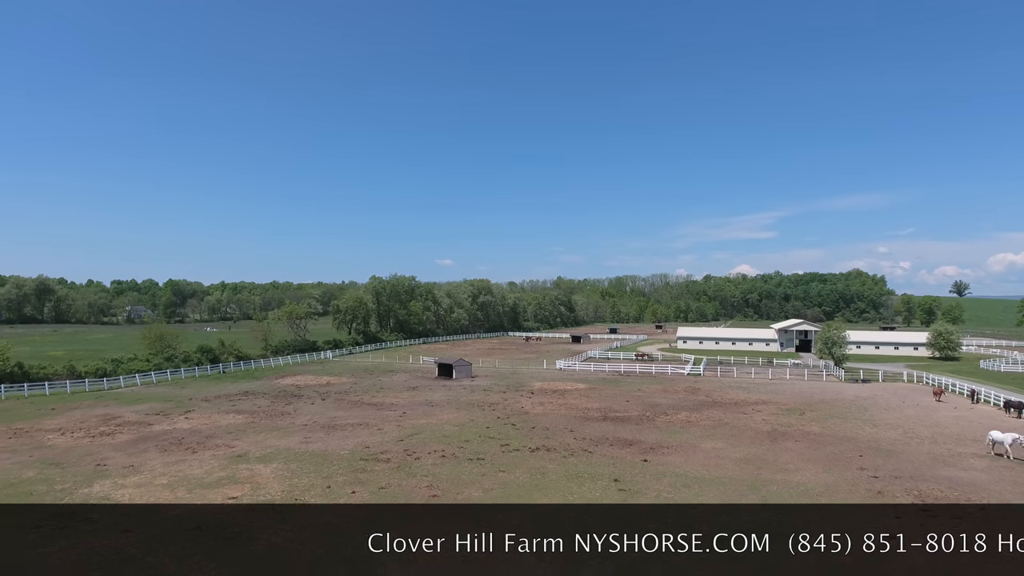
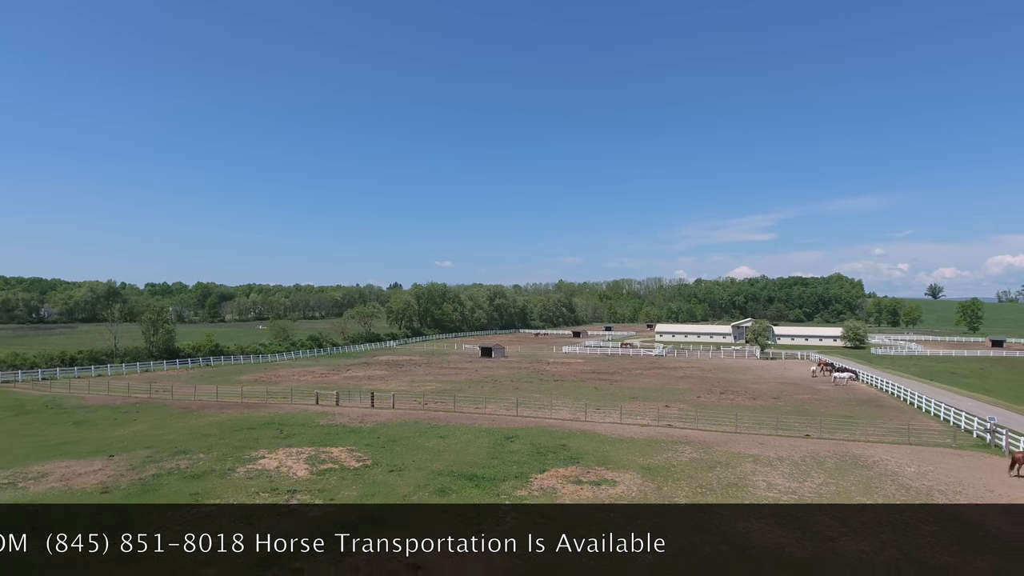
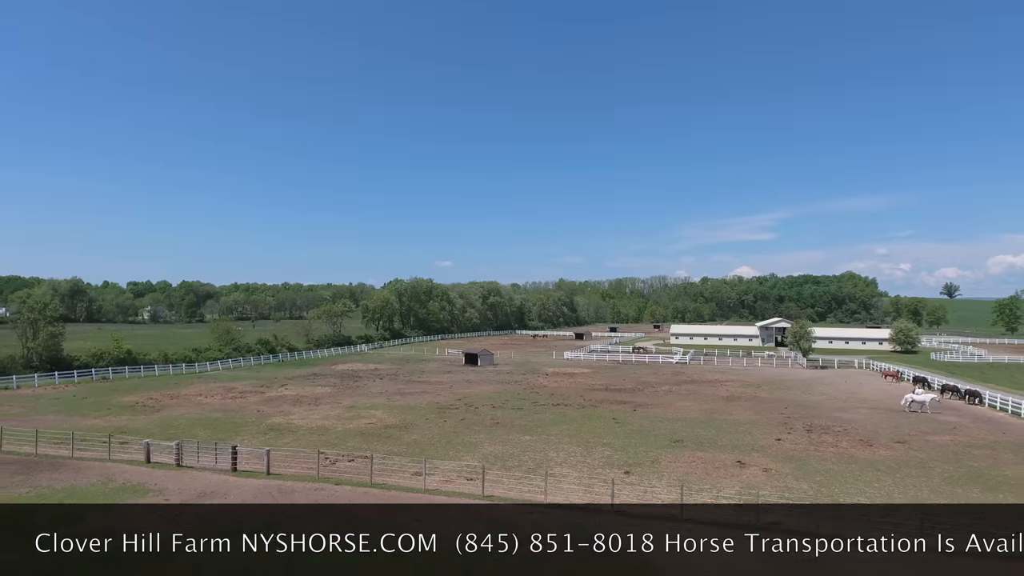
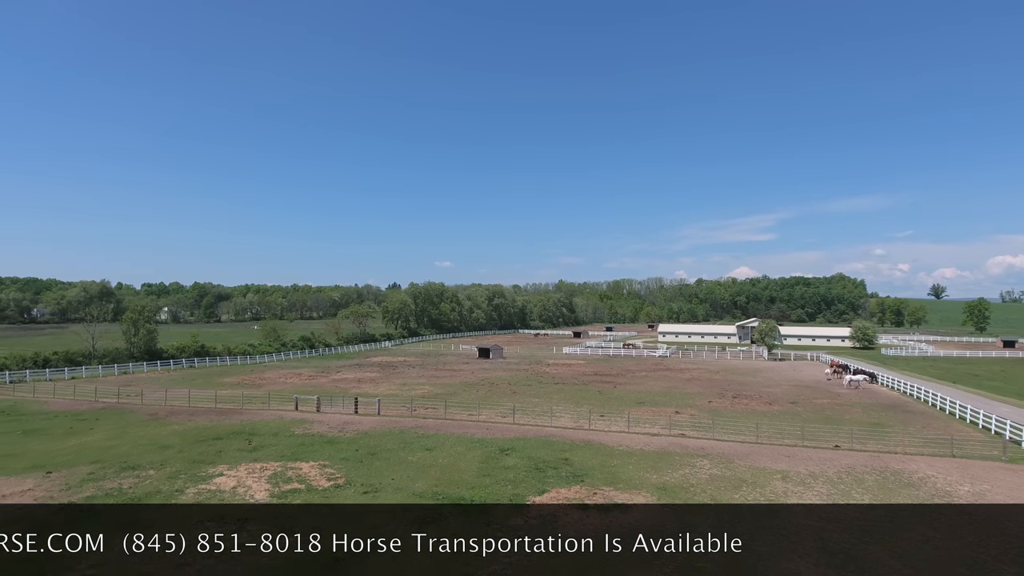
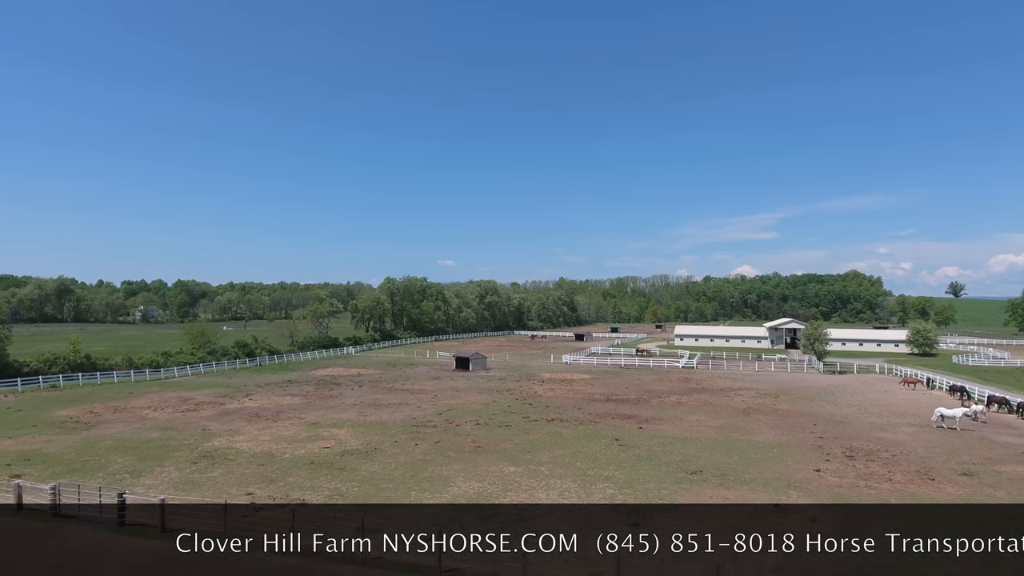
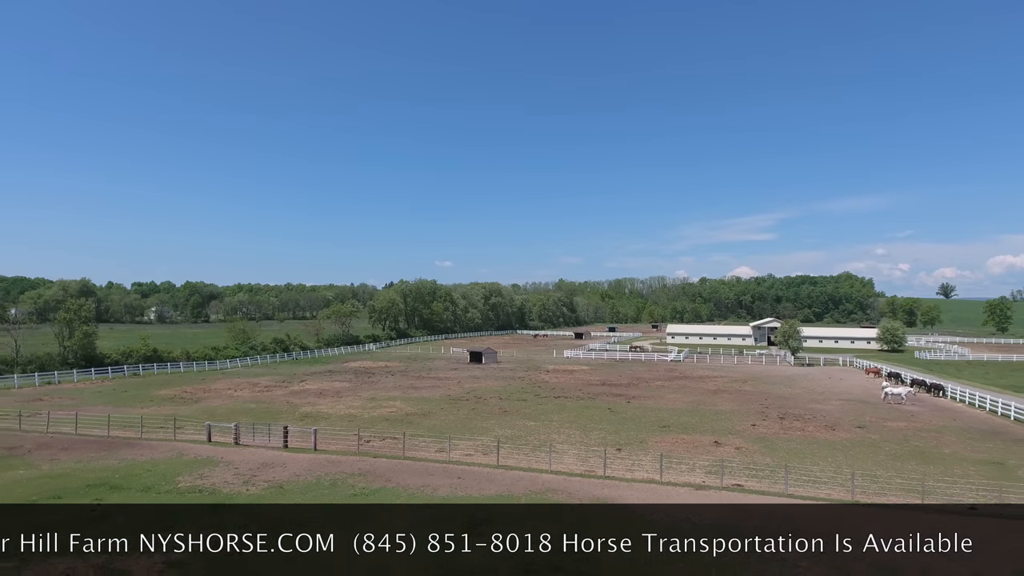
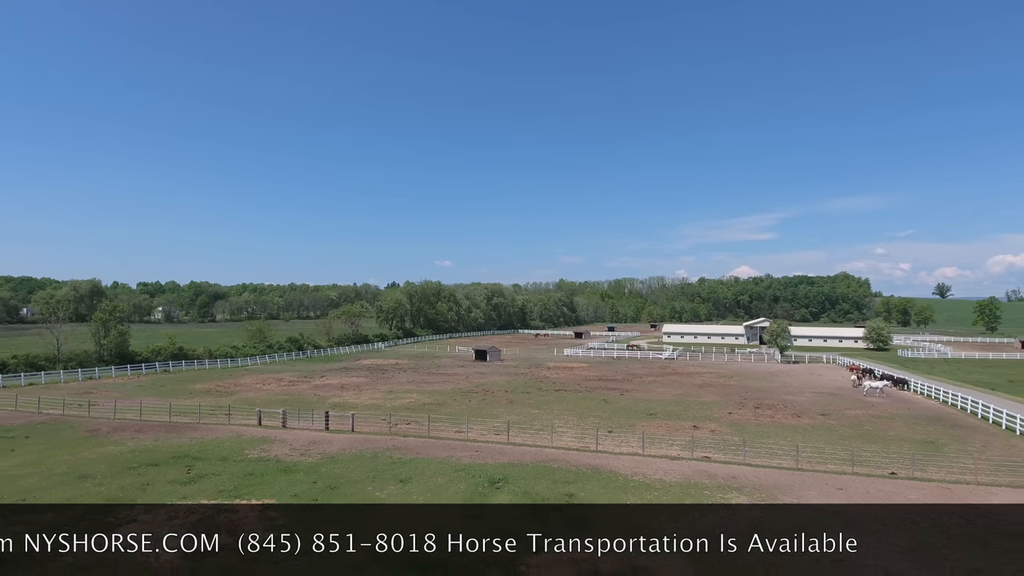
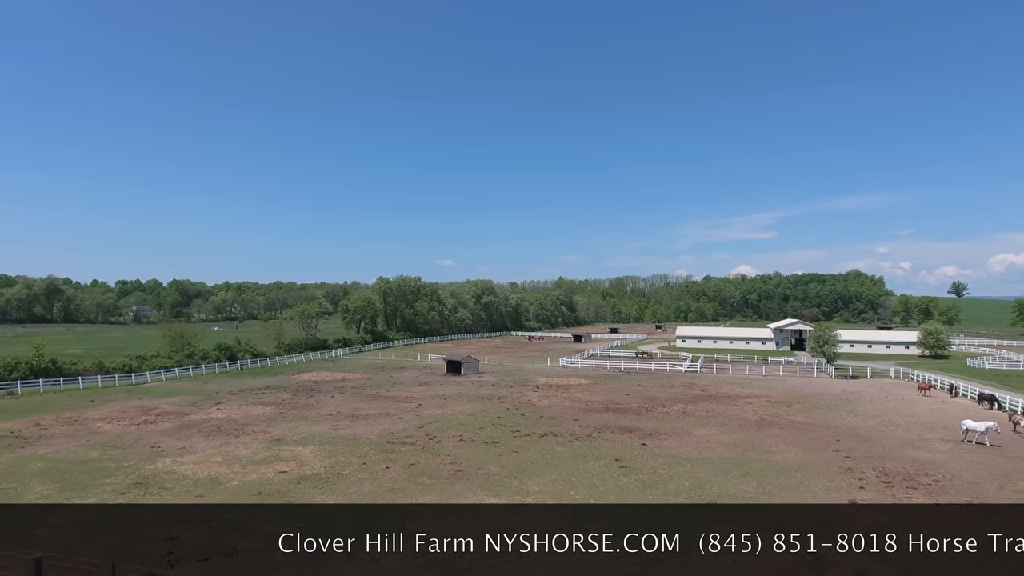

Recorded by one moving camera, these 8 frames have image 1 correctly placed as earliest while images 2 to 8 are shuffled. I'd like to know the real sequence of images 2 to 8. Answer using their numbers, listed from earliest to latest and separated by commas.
8, 5, 3, 6, 7, 4, 2
